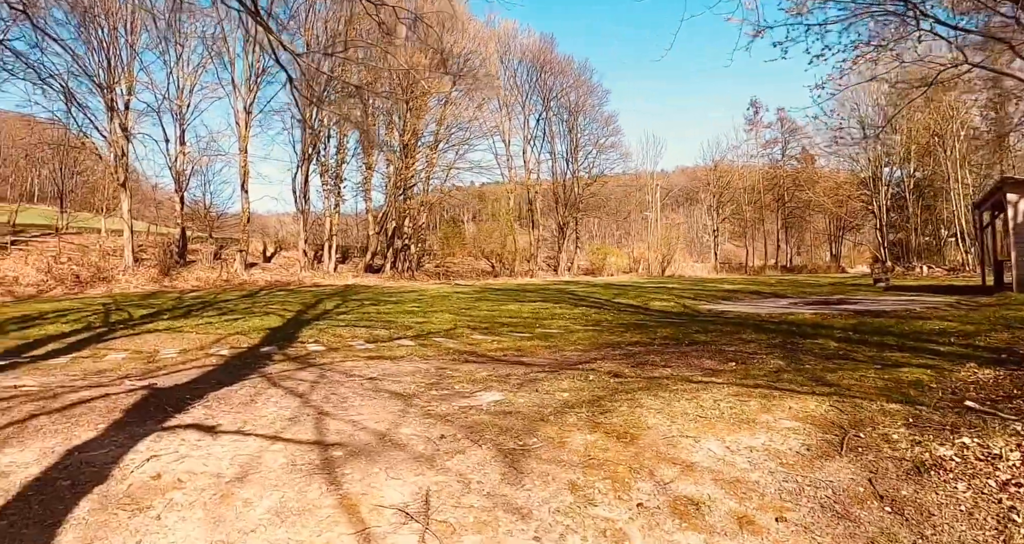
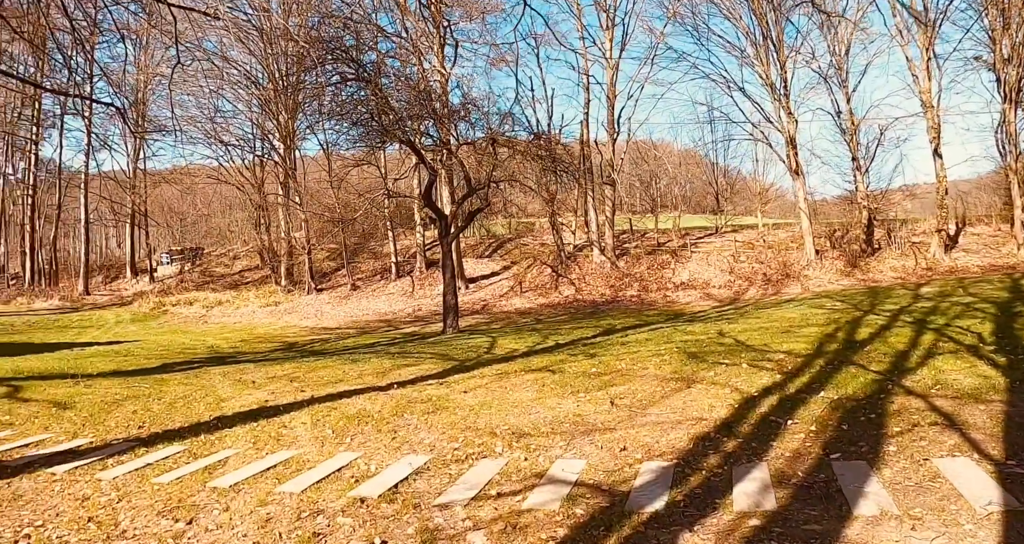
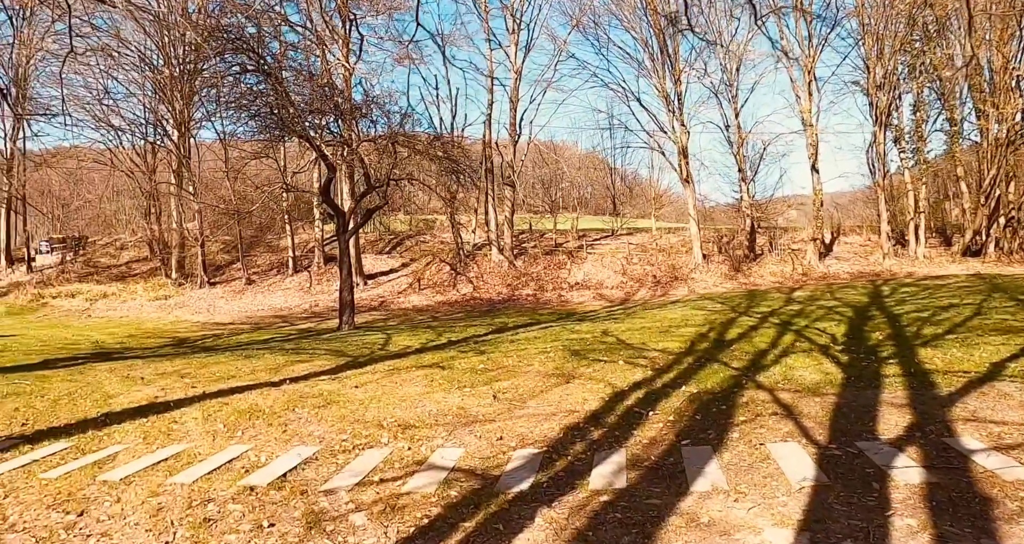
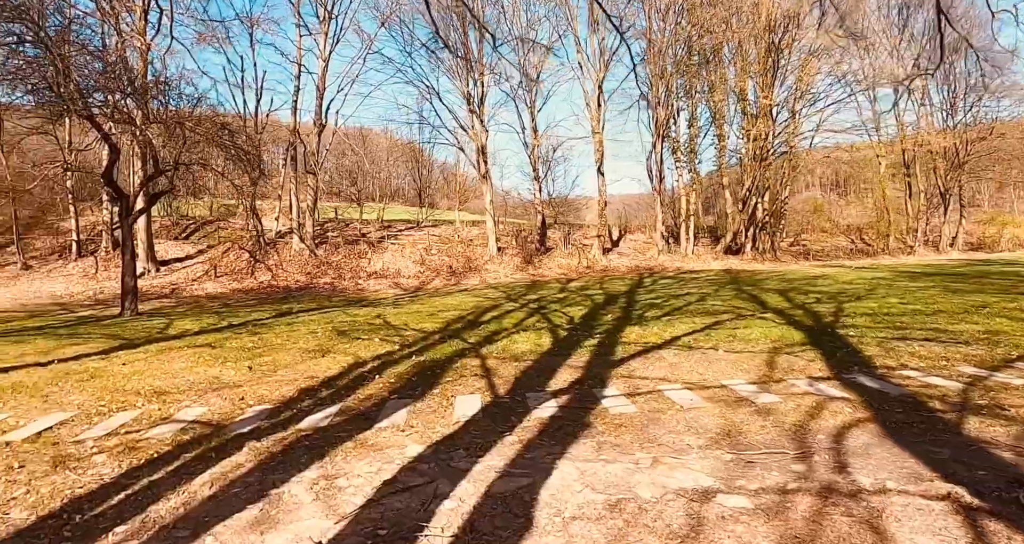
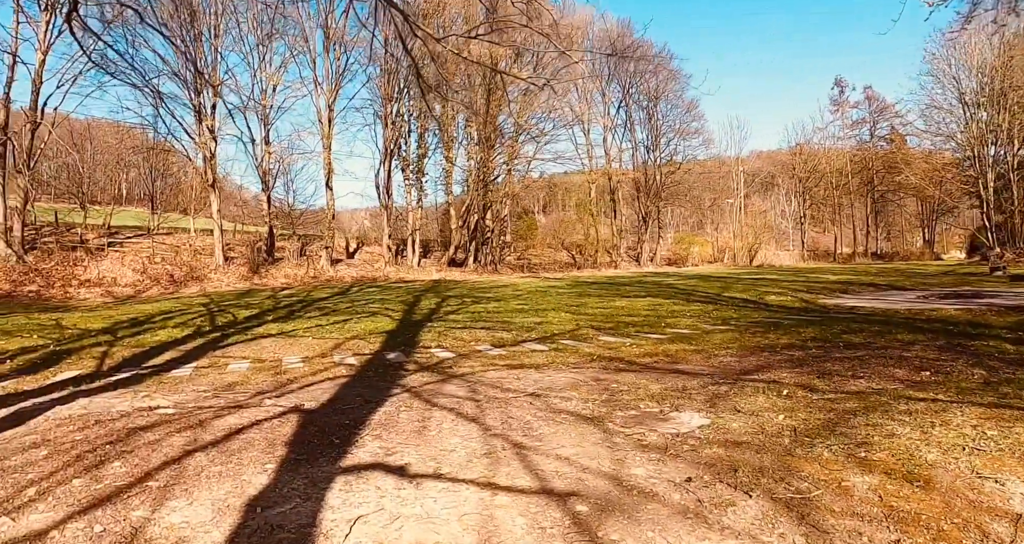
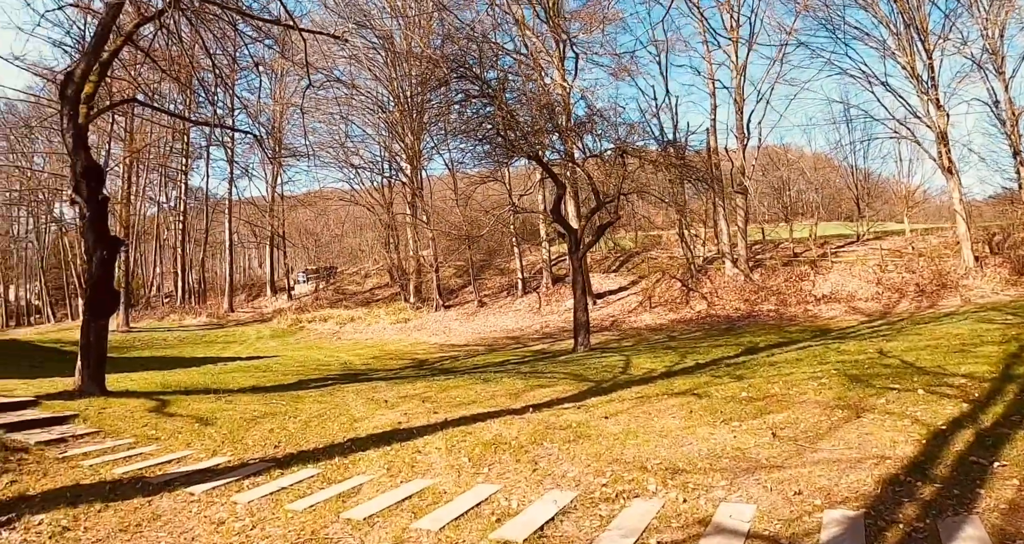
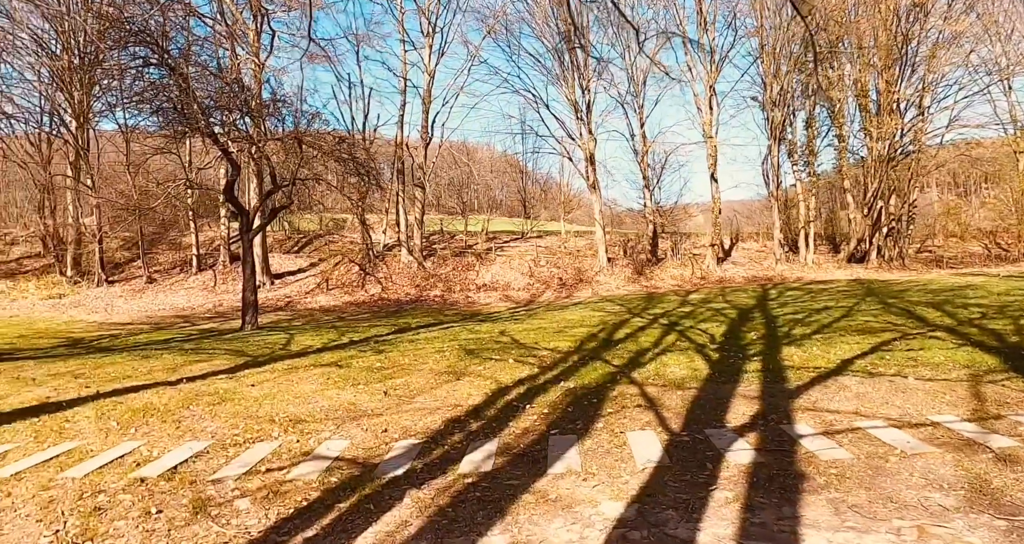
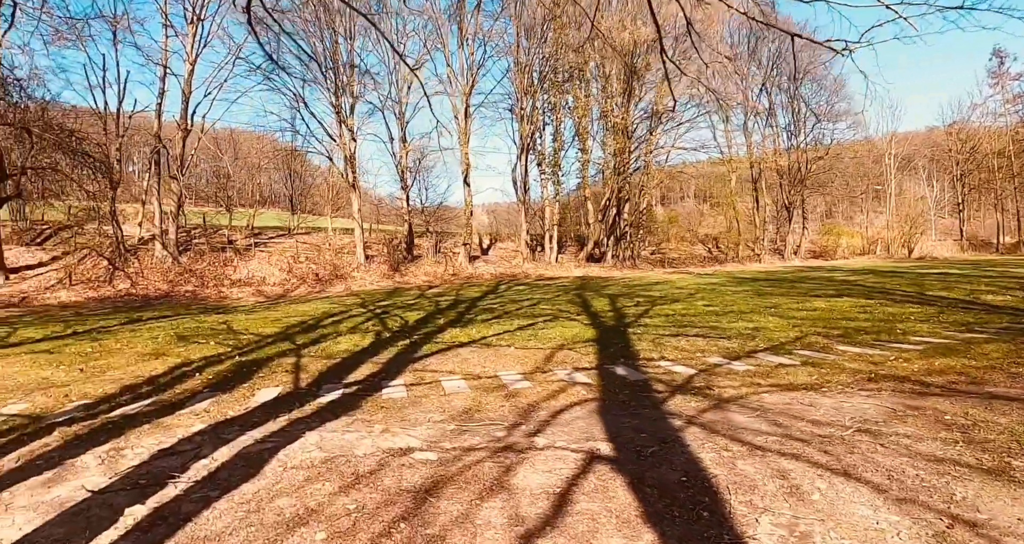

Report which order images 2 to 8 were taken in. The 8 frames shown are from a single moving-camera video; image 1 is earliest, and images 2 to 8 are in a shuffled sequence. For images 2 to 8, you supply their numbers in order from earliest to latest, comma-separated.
5, 8, 4, 7, 3, 2, 6
